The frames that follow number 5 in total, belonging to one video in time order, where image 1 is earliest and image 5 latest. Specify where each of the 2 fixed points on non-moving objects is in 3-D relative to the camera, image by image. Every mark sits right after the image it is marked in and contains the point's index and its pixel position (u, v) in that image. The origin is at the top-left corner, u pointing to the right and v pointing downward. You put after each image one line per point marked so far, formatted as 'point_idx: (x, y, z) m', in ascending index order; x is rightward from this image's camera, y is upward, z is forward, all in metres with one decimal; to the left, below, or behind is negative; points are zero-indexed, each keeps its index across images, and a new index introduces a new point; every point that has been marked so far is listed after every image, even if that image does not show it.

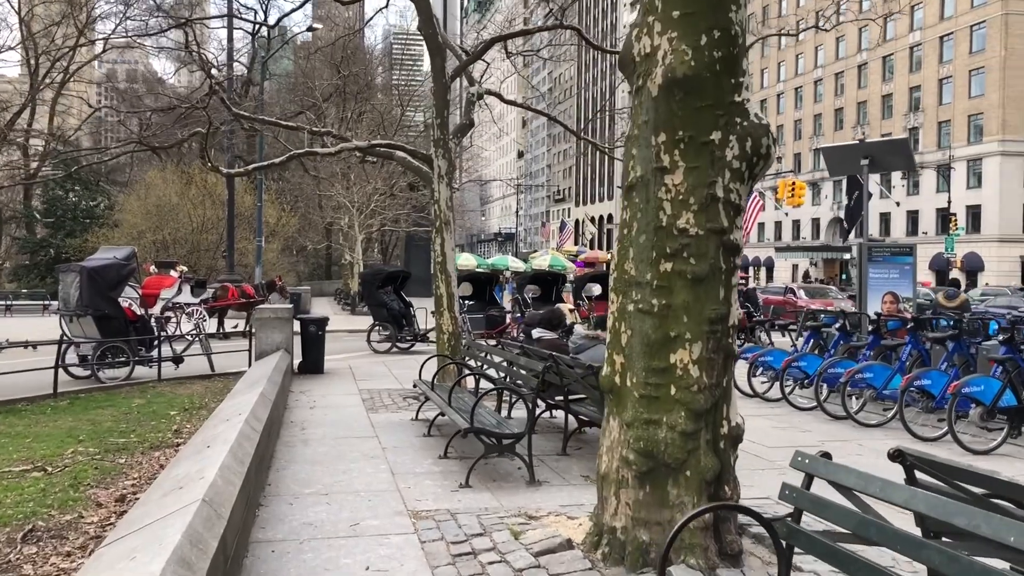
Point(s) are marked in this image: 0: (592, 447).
0: (+0.6, -1.2, +7.0) m
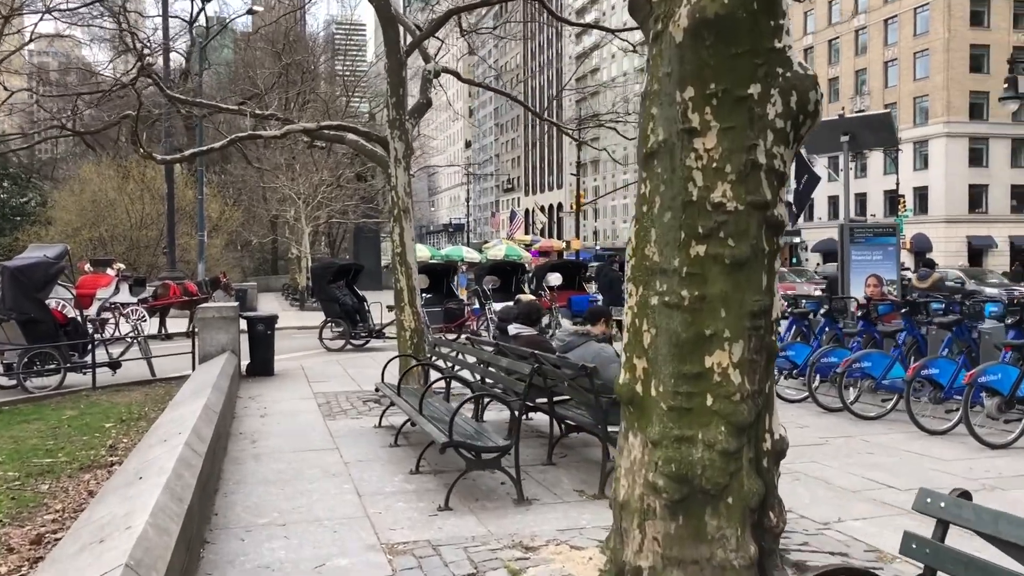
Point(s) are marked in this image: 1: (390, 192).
0: (+0.4, -1.1, +6.3) m
1: (-1.3, +1.0, +9.7) m
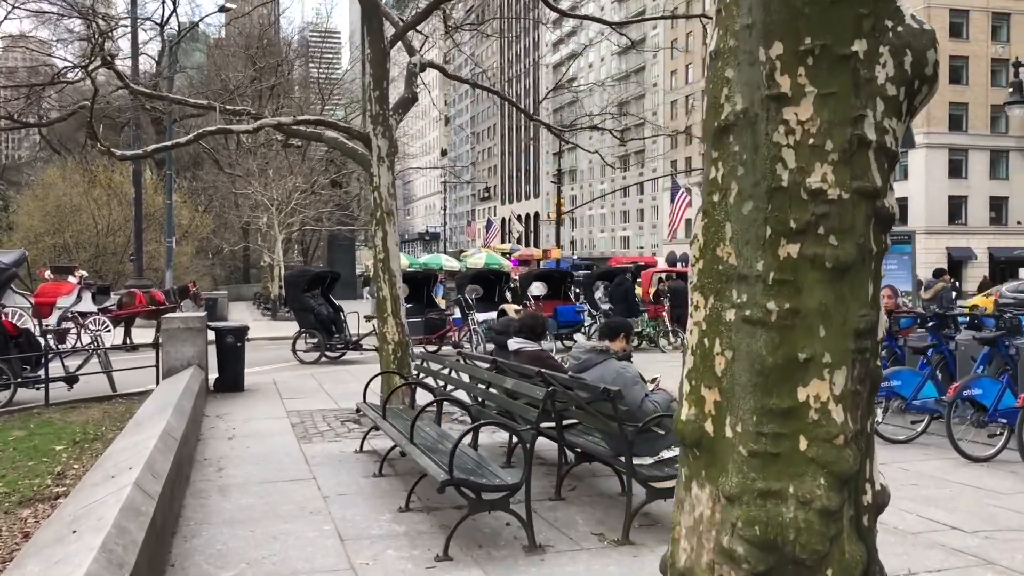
0: (+0.5, -1.2, +5.6) m
1: (-1.3, +0.9, +8.9) m
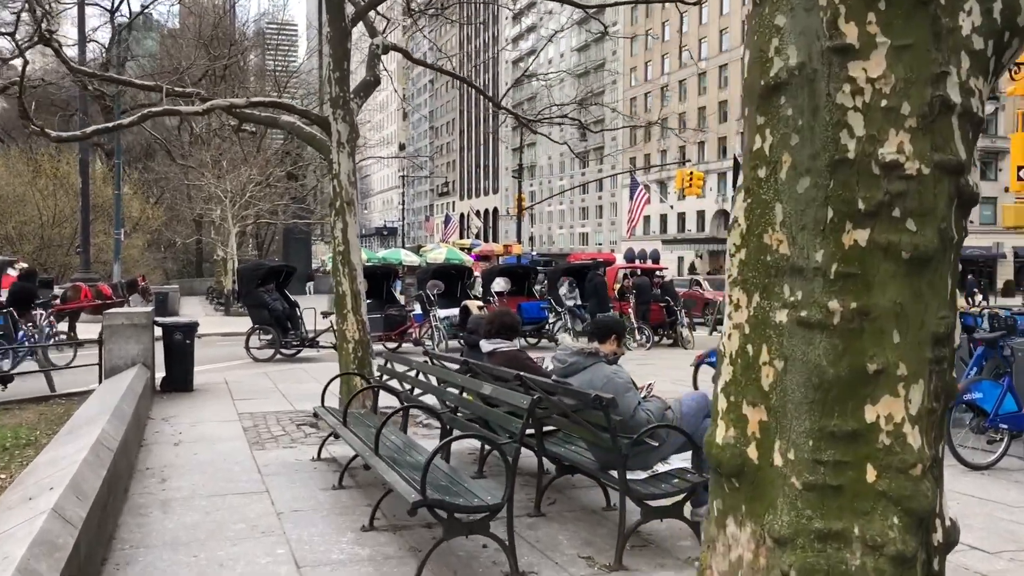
0: (+0.3, -1.2, +5.1) m
1: (-1.6, +1.0, +8.3) m
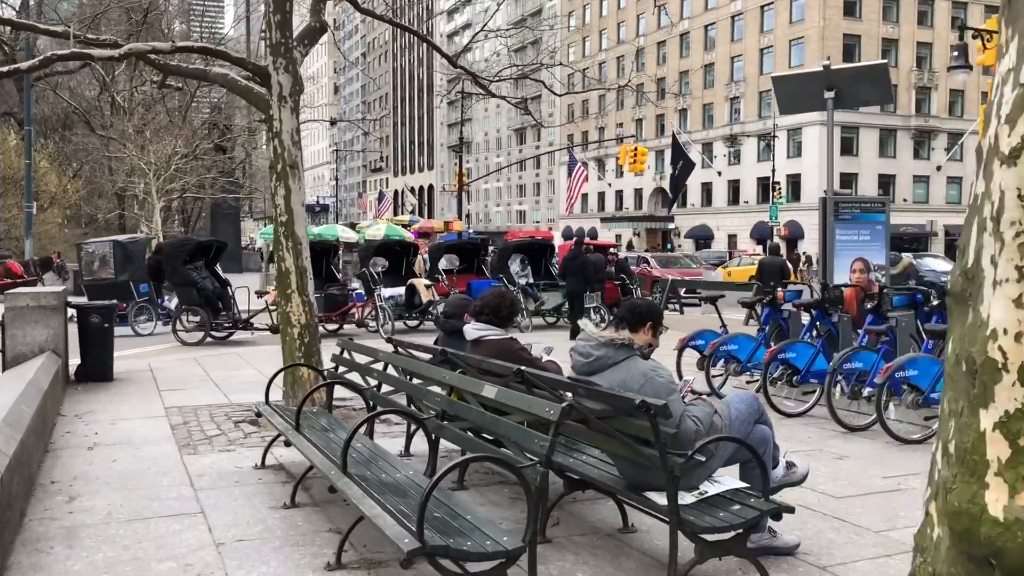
0: (+0.3, -1.0, +4.2) m
1: (-1.9, +1.1, +7.2) m
